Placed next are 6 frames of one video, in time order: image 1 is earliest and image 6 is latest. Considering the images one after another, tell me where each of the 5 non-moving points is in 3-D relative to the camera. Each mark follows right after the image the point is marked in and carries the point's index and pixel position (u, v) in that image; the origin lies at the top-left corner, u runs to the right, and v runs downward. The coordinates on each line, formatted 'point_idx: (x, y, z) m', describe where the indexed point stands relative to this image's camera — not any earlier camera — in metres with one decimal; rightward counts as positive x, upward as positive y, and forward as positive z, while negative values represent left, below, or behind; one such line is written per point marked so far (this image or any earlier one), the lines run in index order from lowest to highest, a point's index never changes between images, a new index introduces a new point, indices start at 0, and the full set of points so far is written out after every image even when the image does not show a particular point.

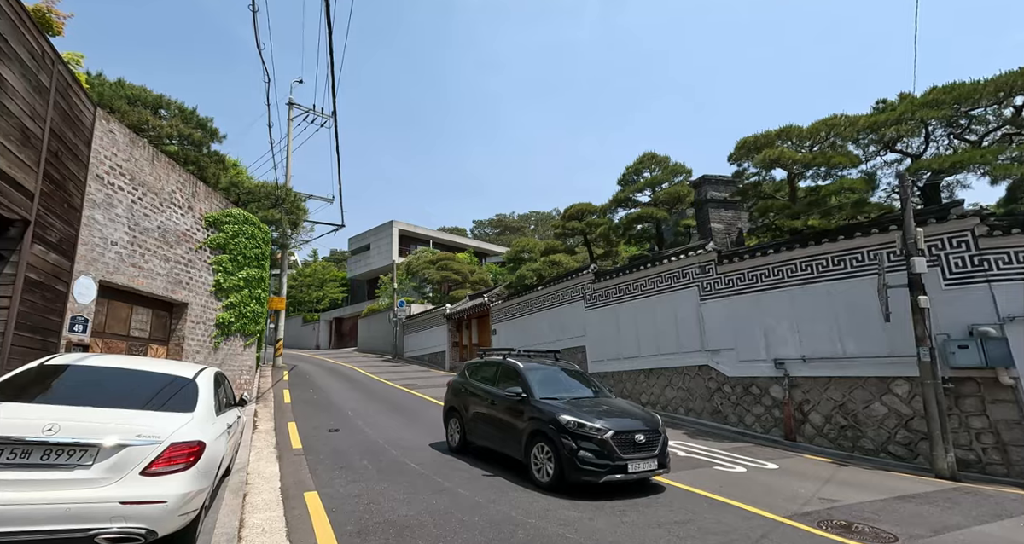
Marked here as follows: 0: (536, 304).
0: (+0.9, -1.3, +17.7) m
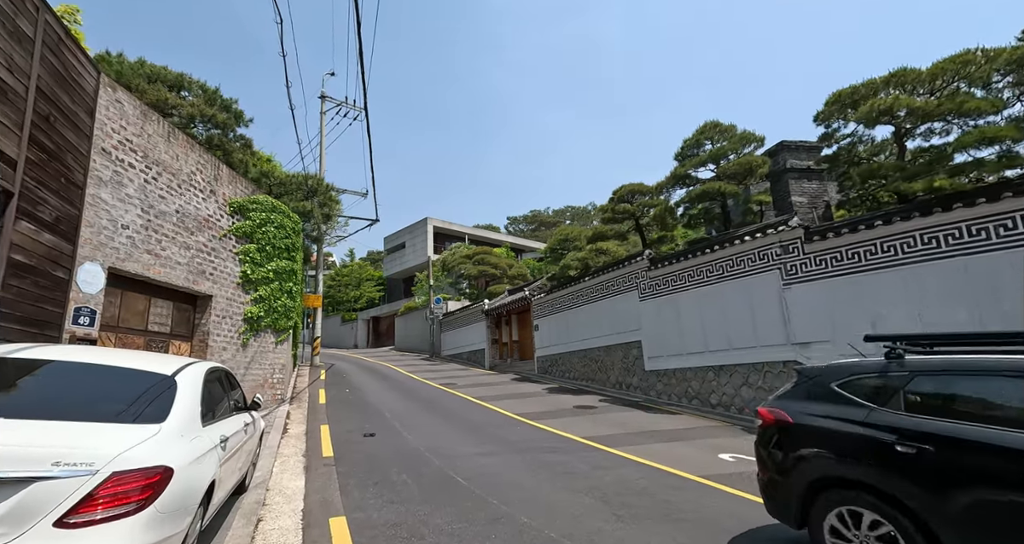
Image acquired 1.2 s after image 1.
0: (+2.6, -0.9, +16.3) m
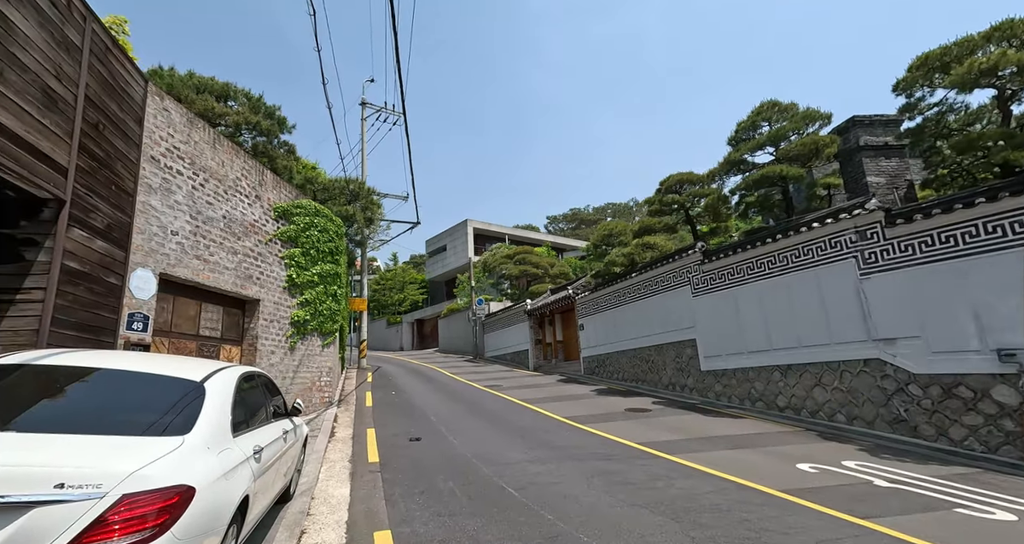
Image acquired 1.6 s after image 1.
0: (+4.1, -0.8, +15.6) m
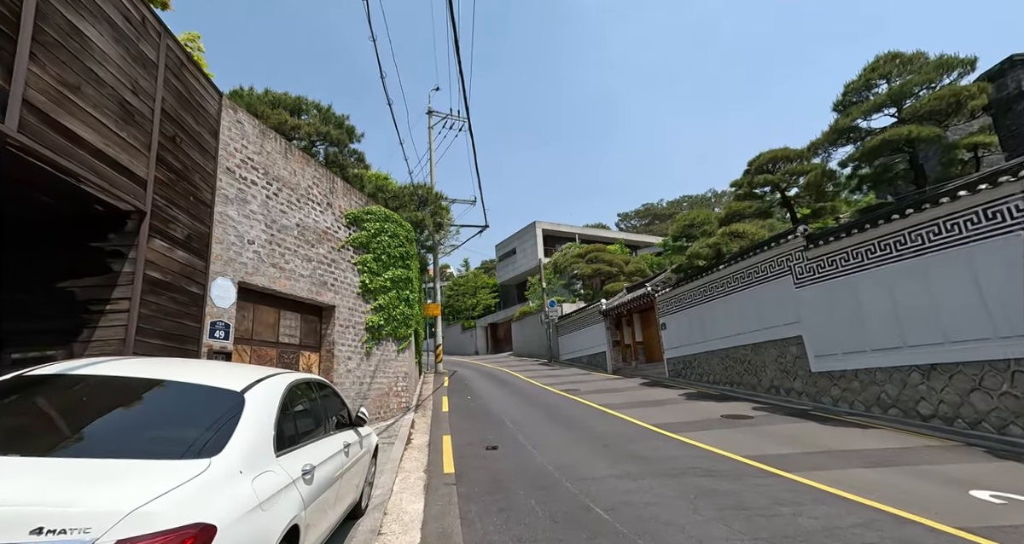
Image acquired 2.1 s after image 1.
0: (+6.6, -0.5, +14.1) m
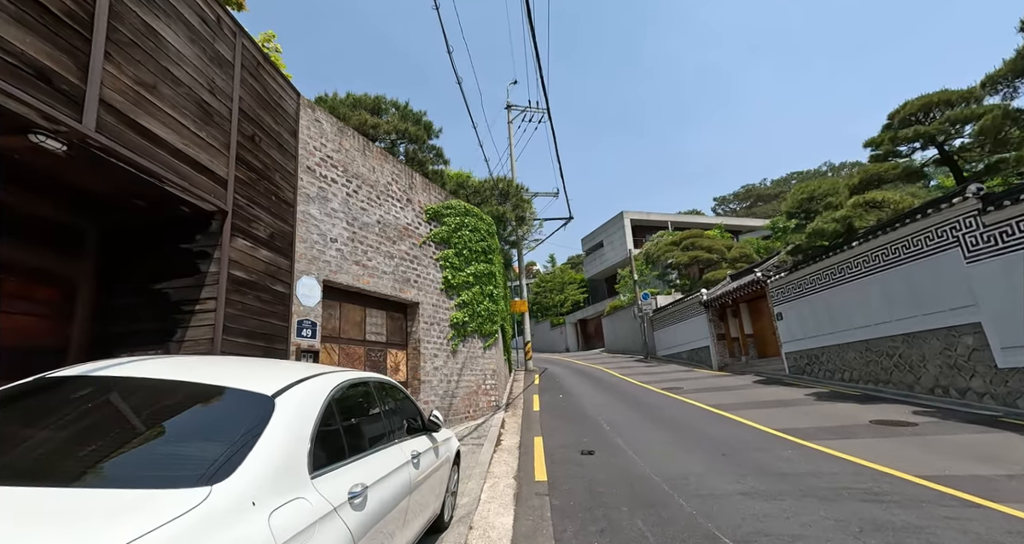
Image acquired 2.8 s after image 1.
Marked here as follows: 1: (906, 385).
0: (+9.1, +0.1, +11.9) m
1: (+9.2, -2.6, +10.2) m
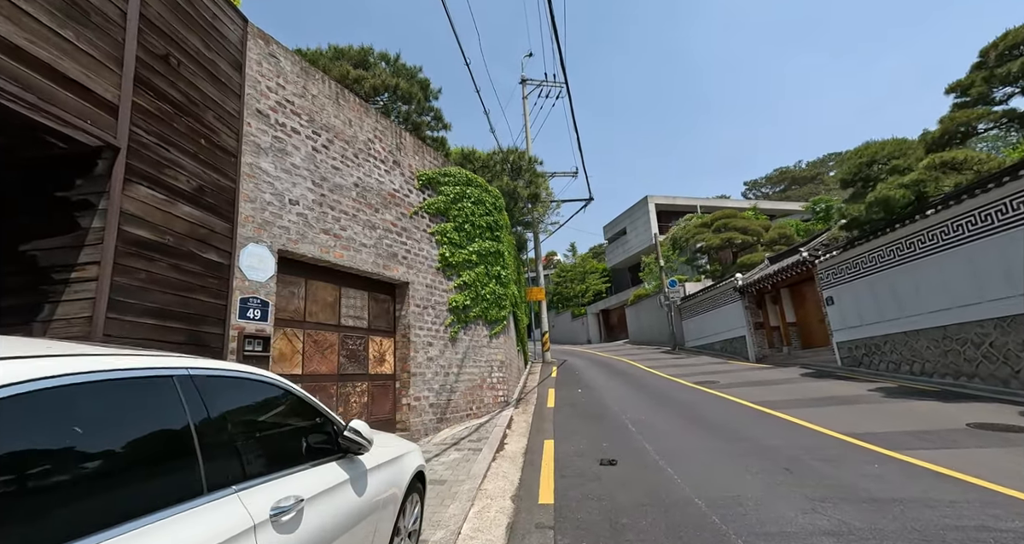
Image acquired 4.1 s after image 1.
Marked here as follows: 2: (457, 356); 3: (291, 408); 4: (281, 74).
0: (+9.3, +0.7, +10.0) m
1: (+9.4, -2.1, +8.4) m
2: (-1.1, -1.6, +8.3) m
3: (-1.1, -0.6, +2.1) m
4: (-3.0, +2.6, +5.8) m
